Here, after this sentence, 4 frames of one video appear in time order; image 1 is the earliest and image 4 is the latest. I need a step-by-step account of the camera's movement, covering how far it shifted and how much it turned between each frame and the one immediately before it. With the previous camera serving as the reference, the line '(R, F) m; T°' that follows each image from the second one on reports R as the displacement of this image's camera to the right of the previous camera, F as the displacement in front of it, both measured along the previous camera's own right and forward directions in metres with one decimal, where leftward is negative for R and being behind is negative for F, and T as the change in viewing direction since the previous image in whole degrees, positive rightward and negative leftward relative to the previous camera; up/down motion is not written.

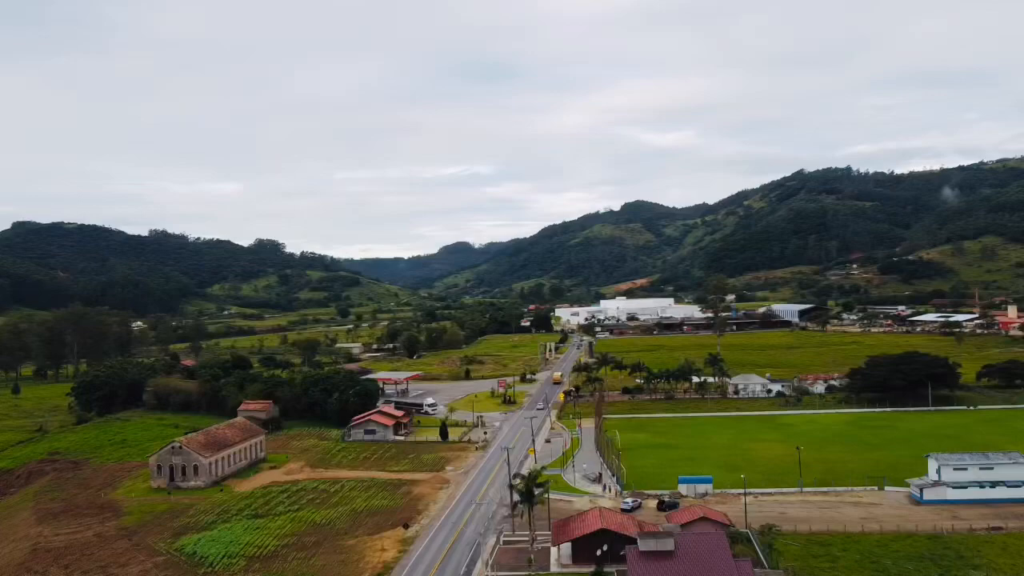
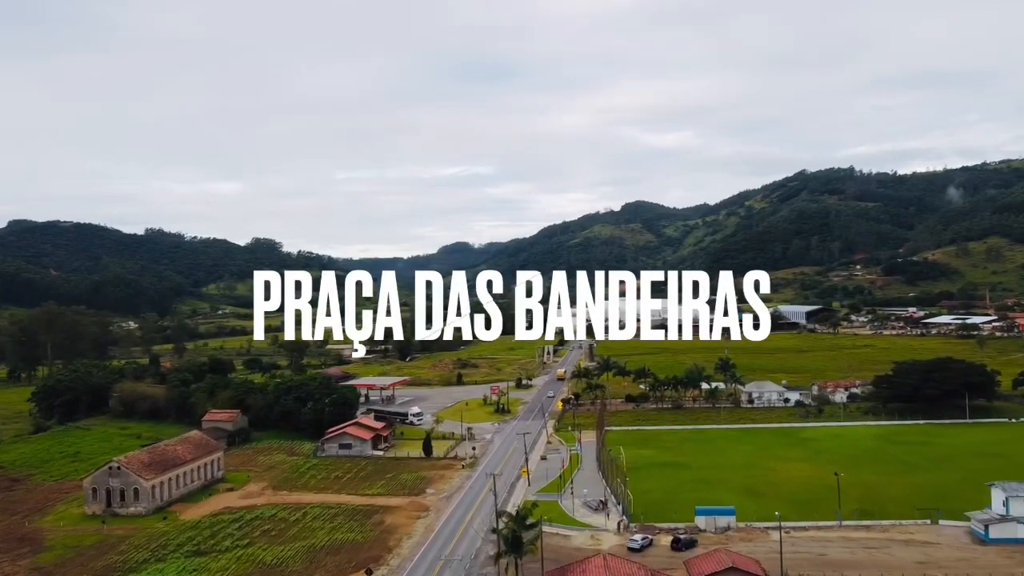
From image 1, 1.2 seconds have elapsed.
(+0.7, +7.4) m; 0°
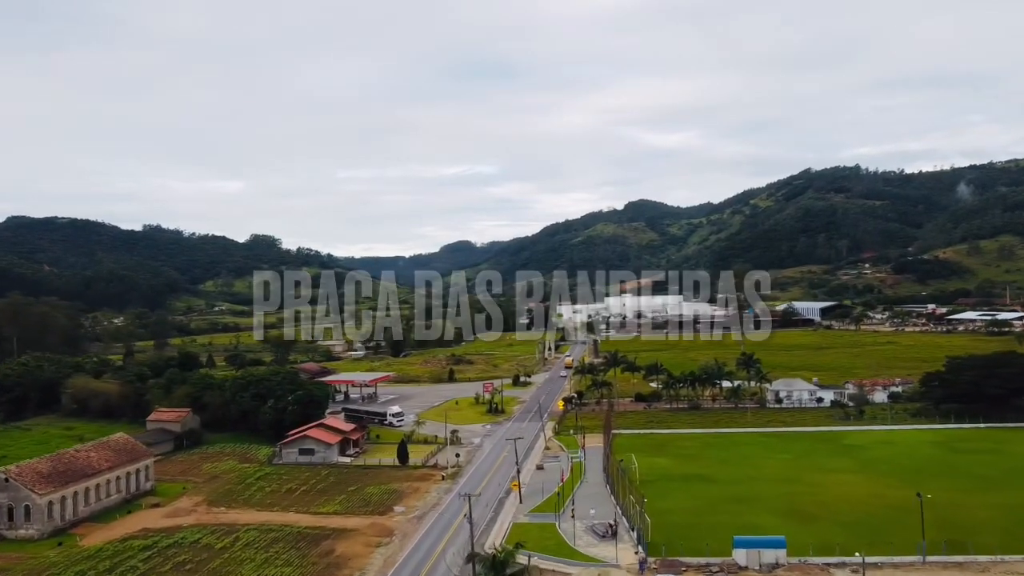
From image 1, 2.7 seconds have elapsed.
(+0.9, +9.8) m; 0°
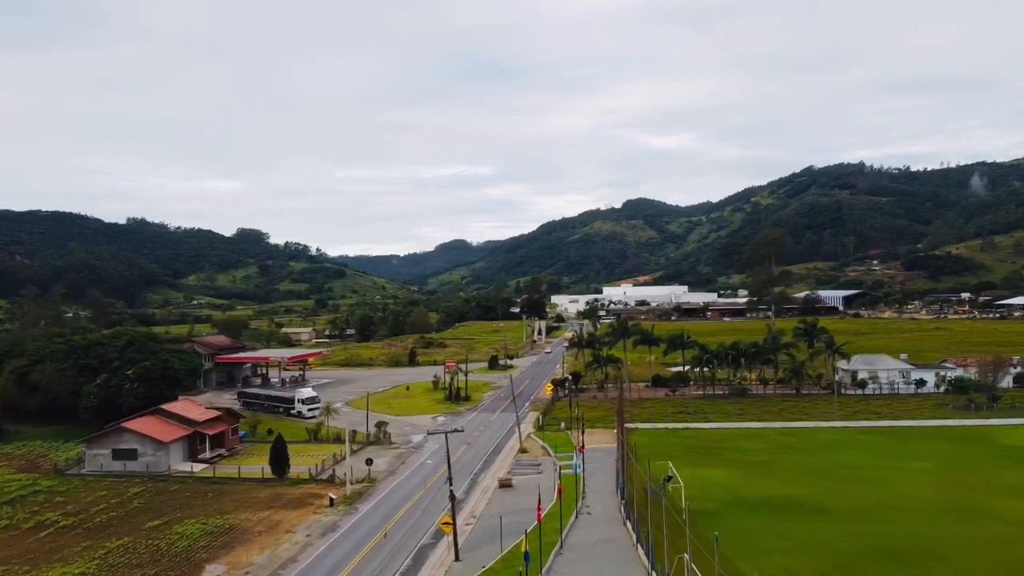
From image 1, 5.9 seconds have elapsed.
(+2.1, +21.4) m; 0°
